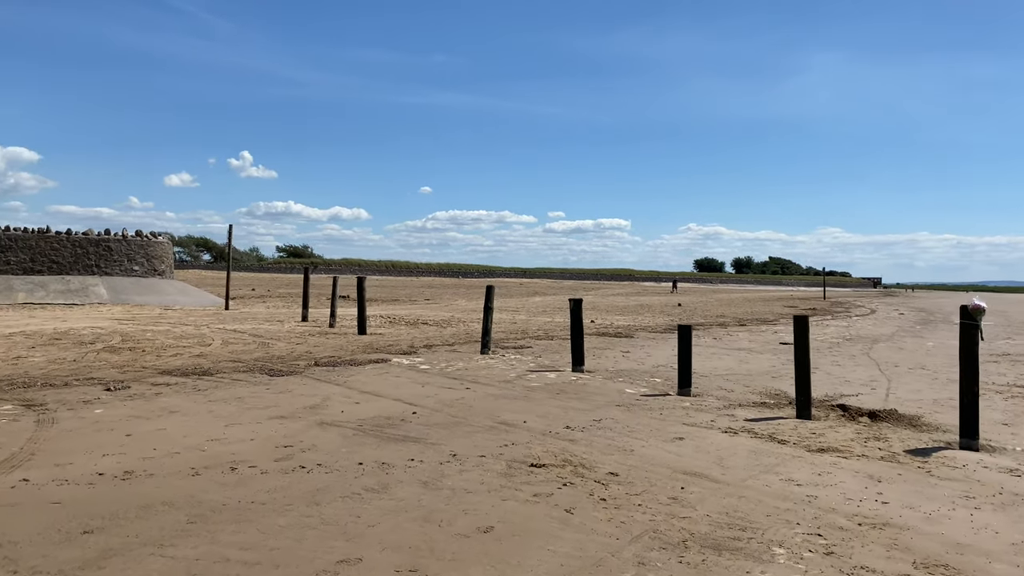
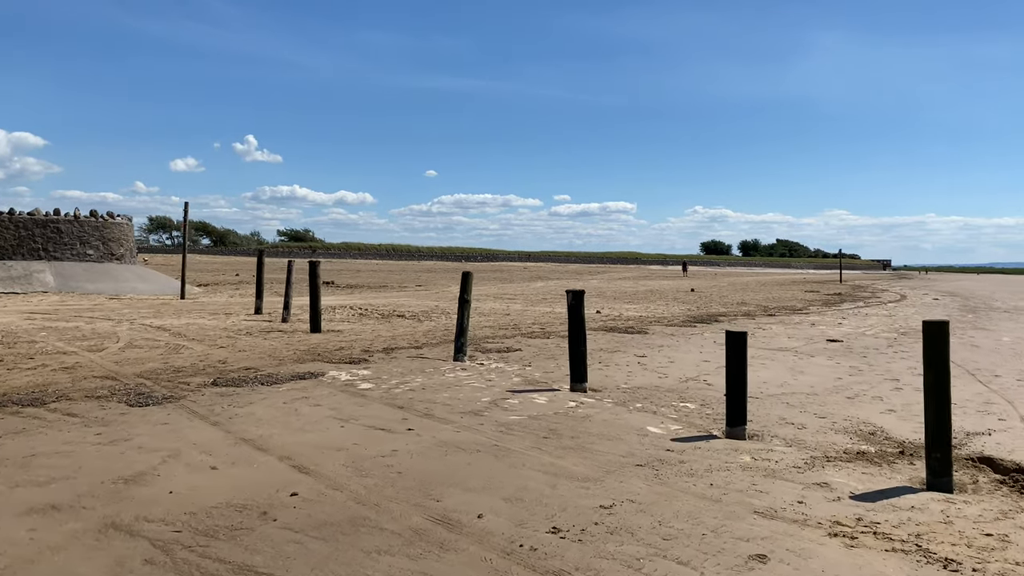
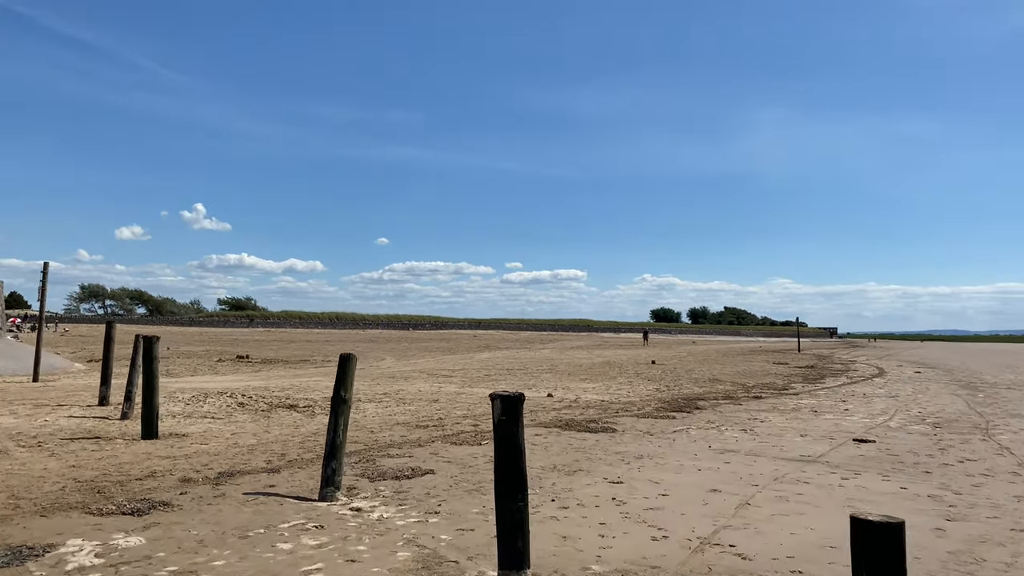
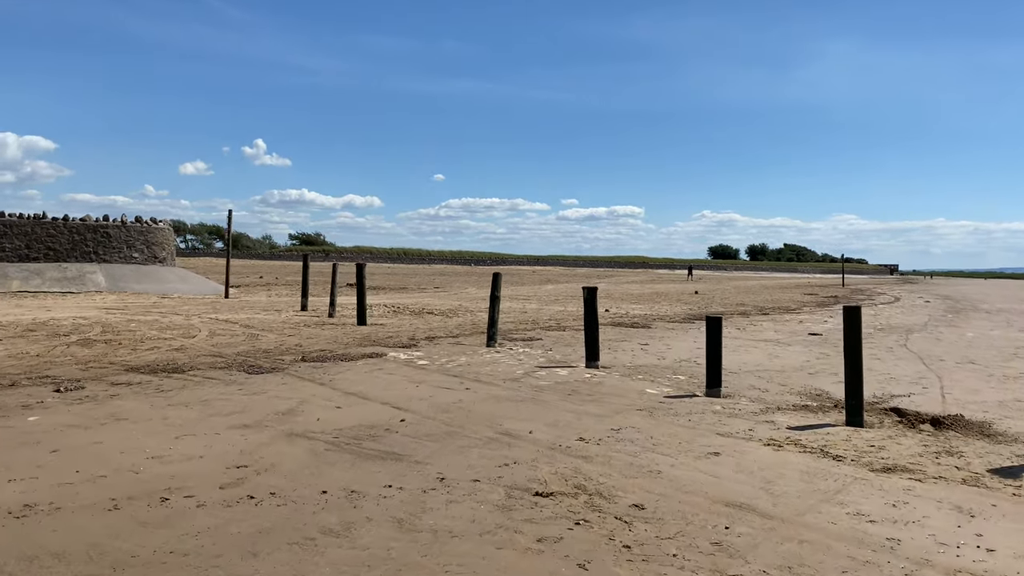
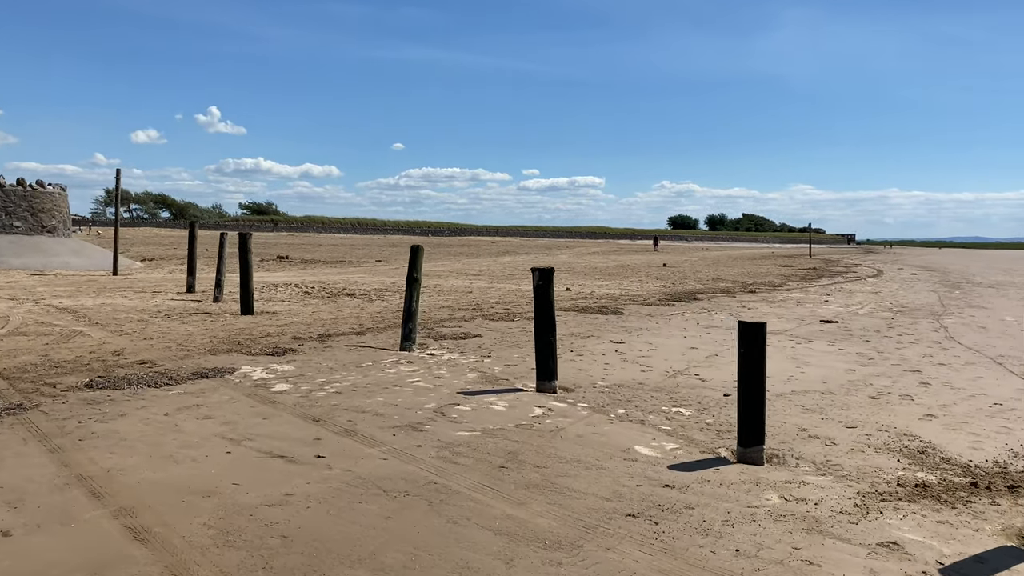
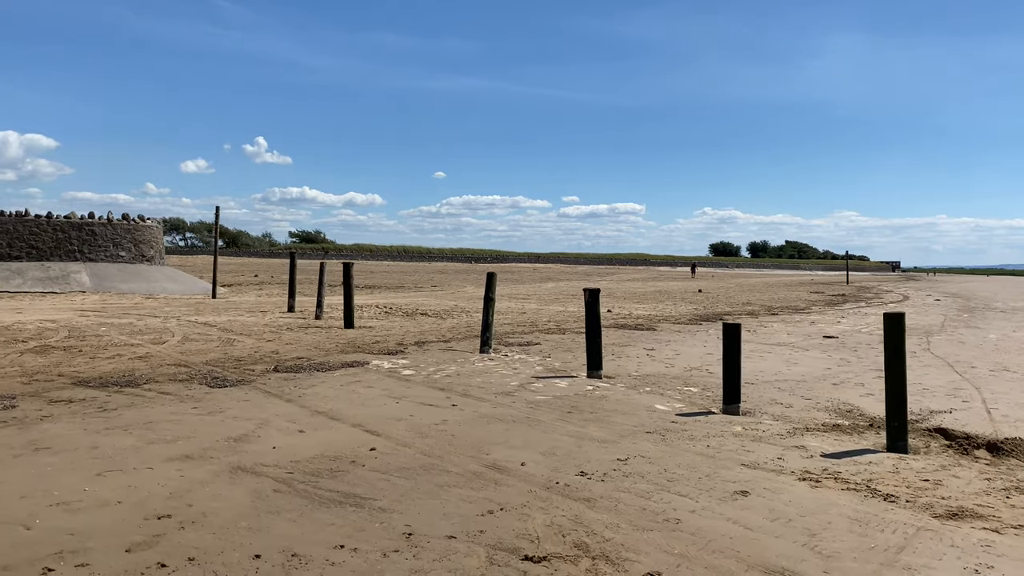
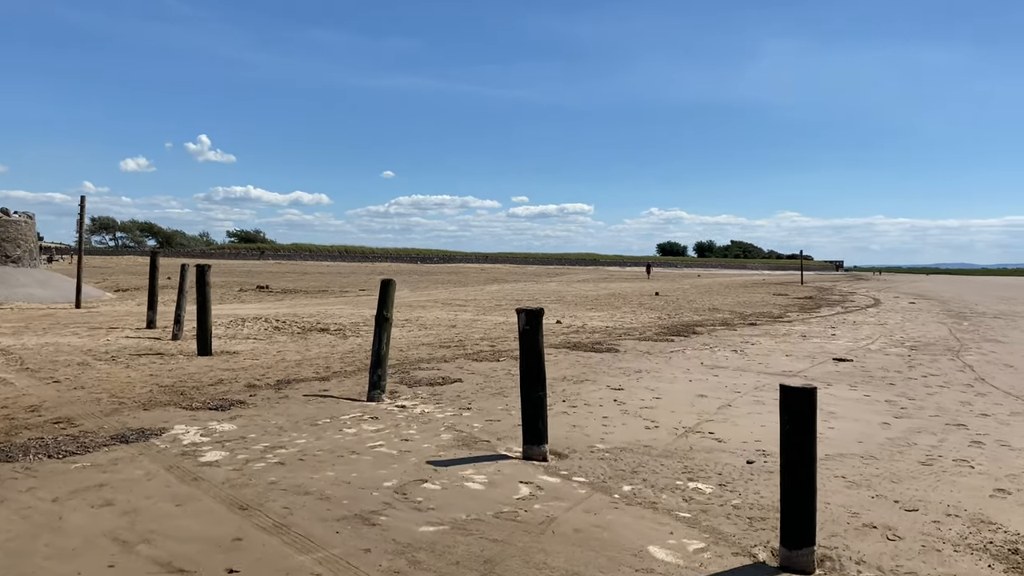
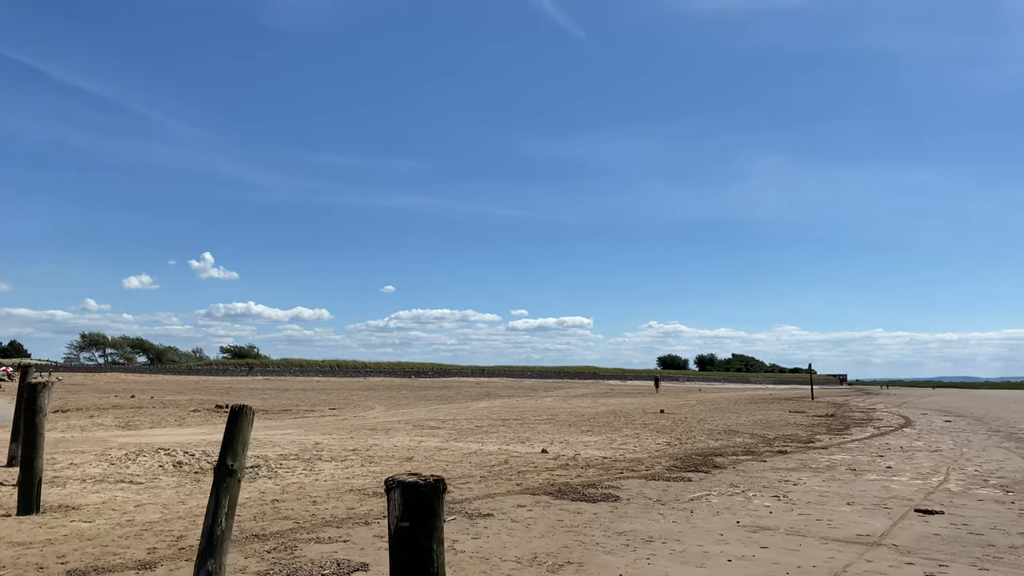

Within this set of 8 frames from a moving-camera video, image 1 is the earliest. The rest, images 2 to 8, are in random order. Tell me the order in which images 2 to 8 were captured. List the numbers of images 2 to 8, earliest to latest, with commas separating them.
4, 6, 2, 5, 7, 3, 8
